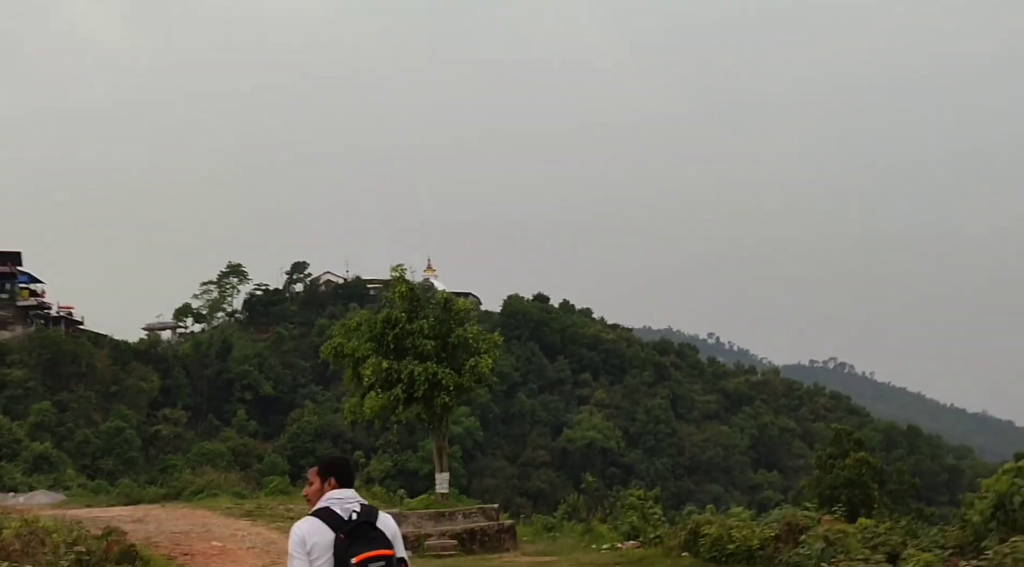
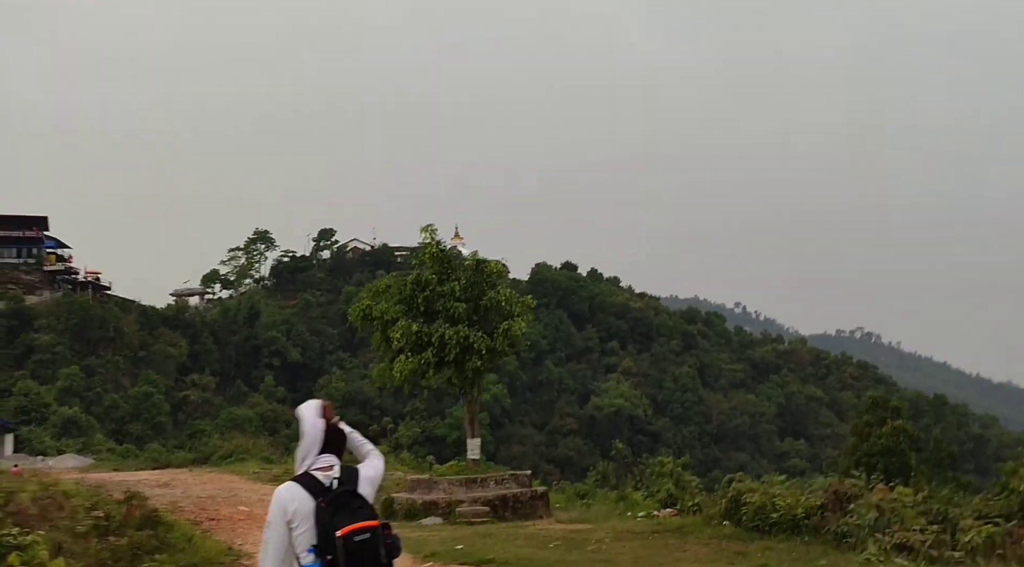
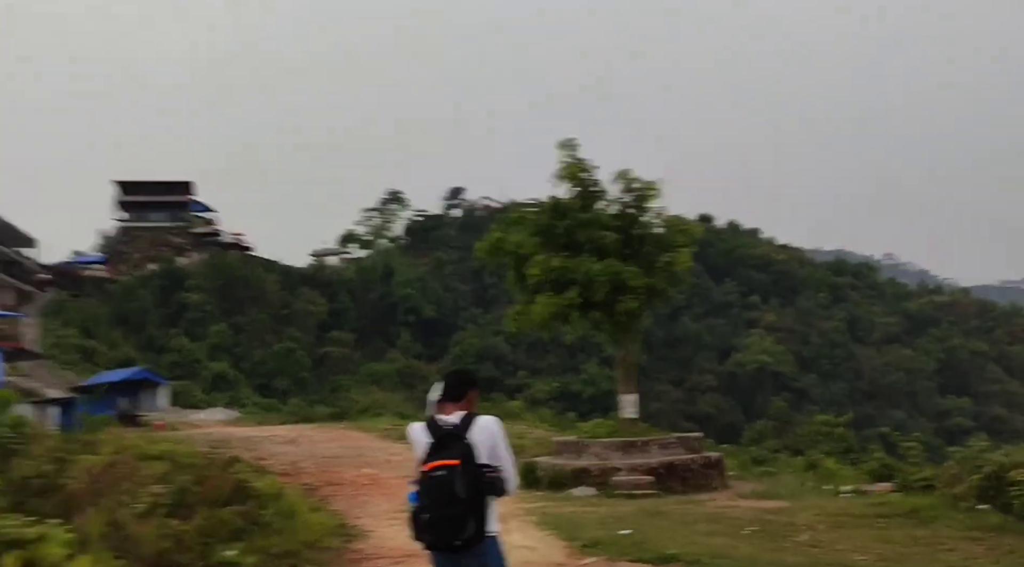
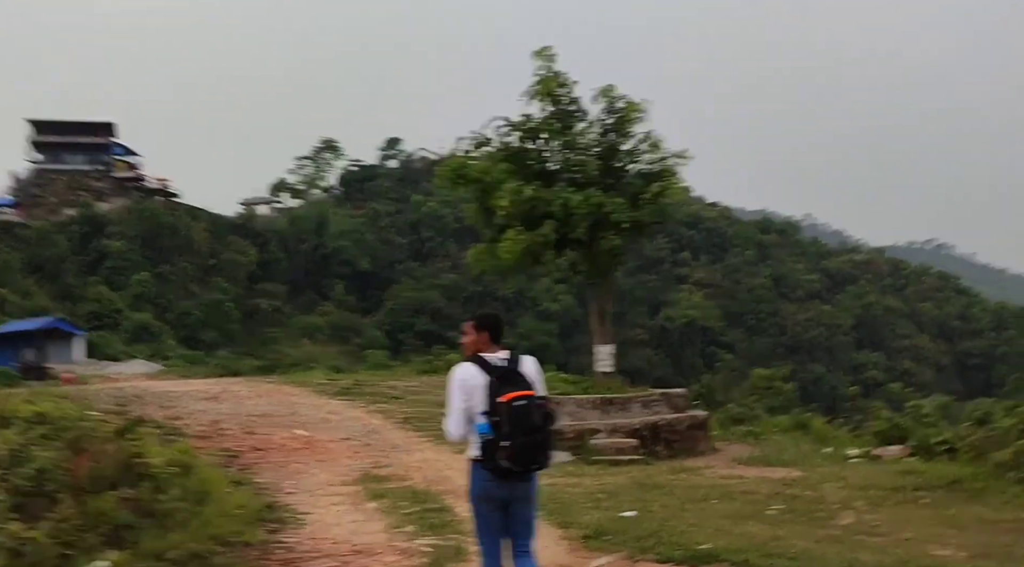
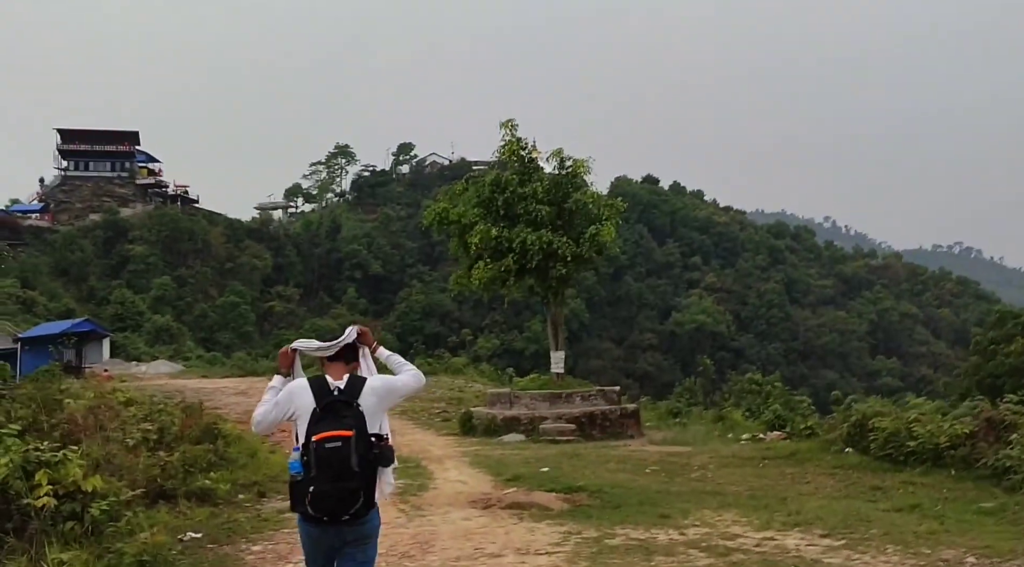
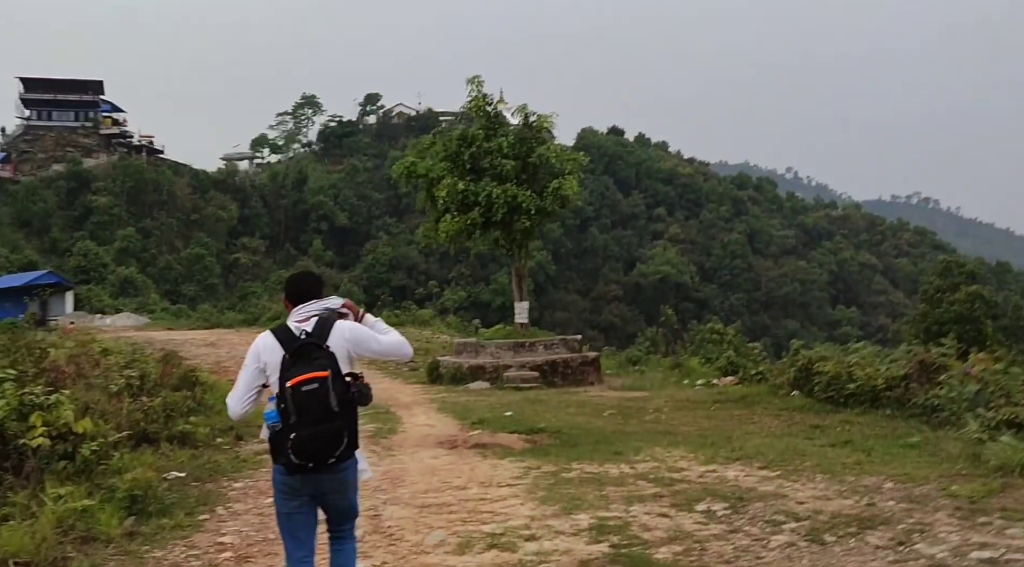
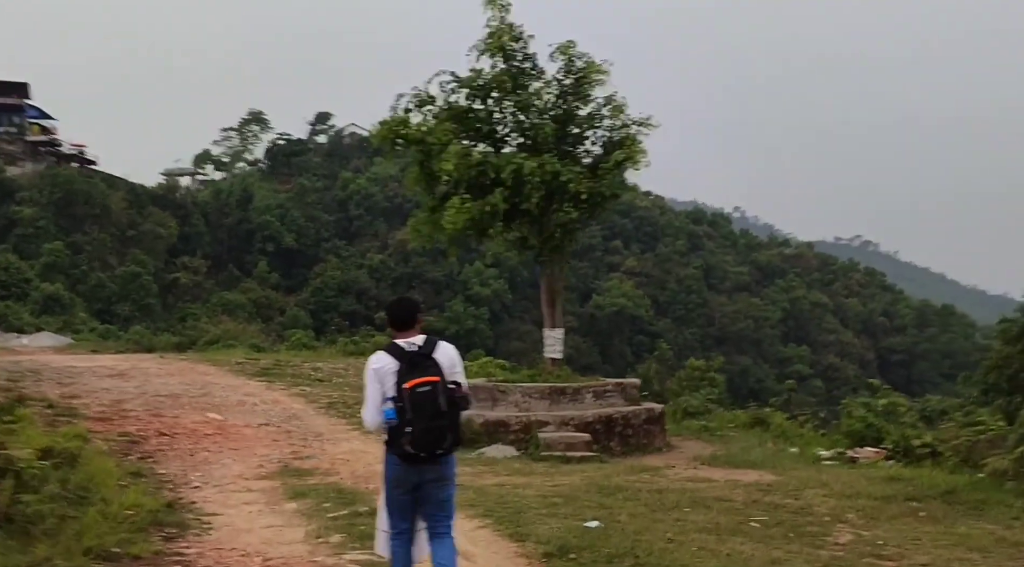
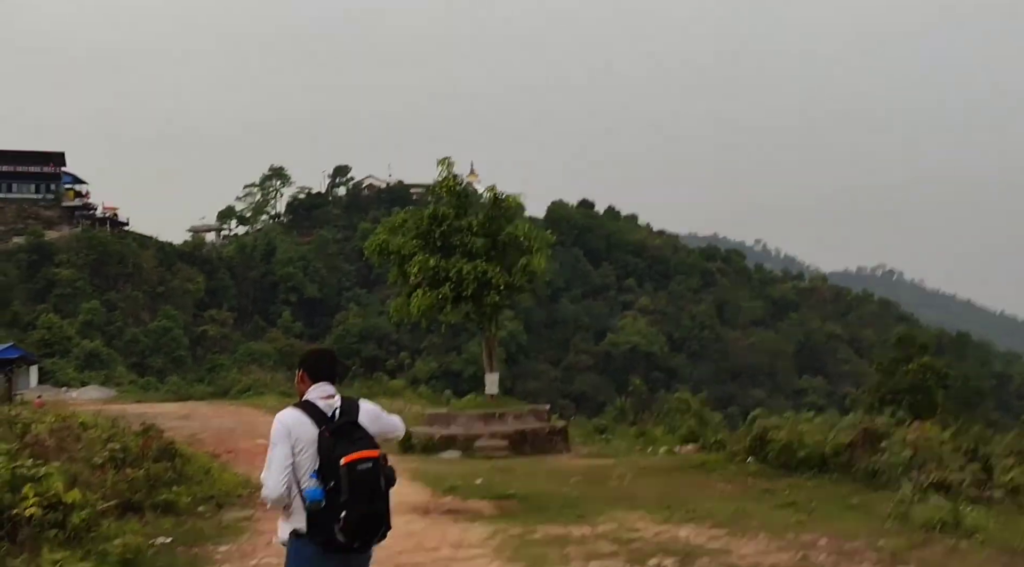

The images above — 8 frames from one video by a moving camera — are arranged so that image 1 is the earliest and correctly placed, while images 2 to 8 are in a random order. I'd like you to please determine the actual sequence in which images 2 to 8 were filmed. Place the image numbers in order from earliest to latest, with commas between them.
2, 8, 6, 5, 3, 4, 7
